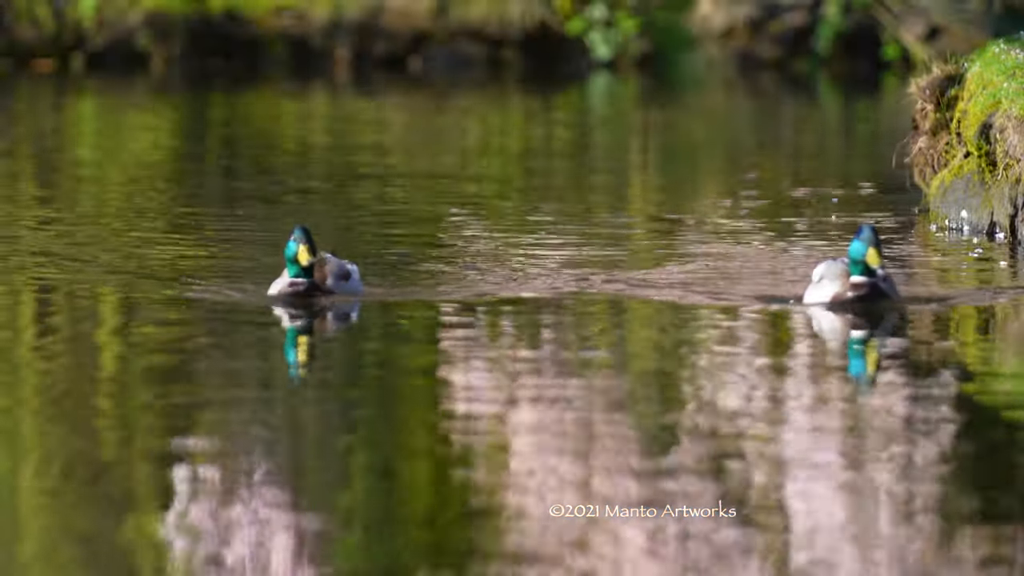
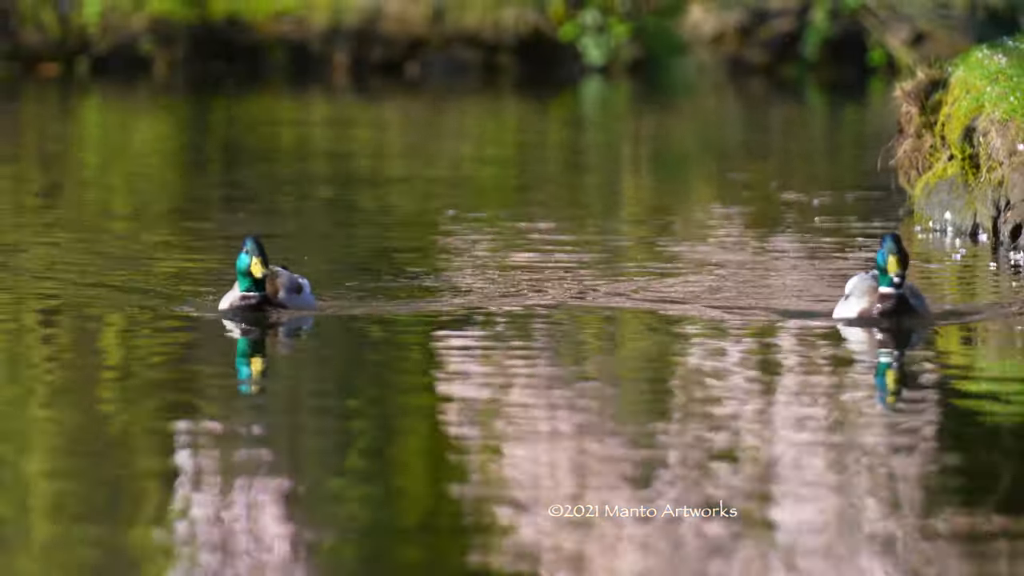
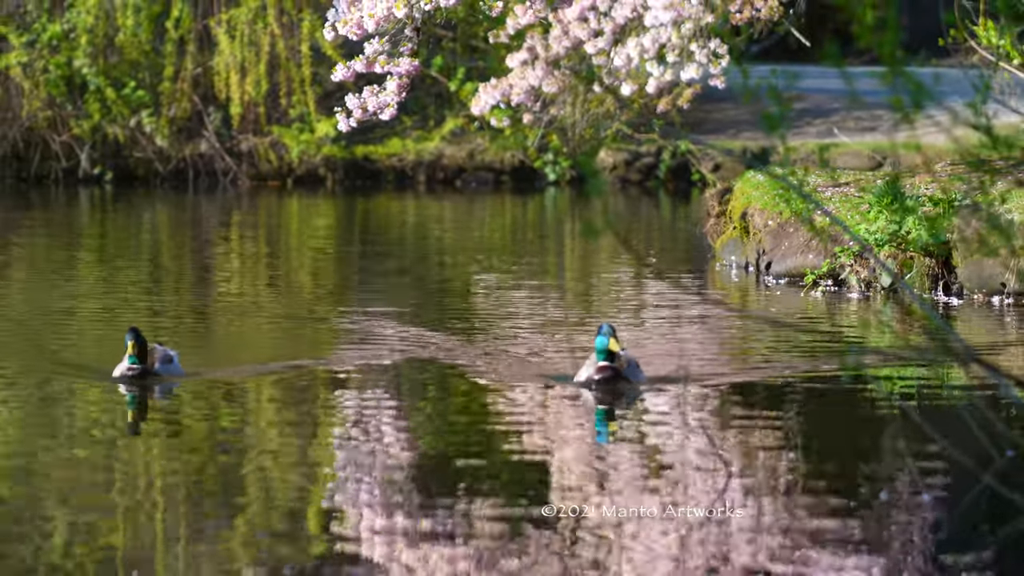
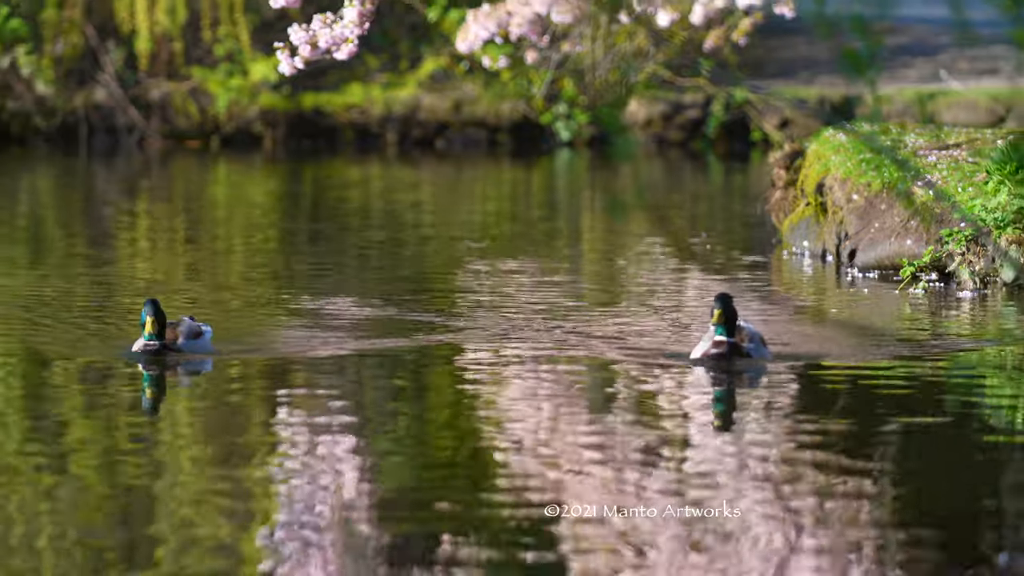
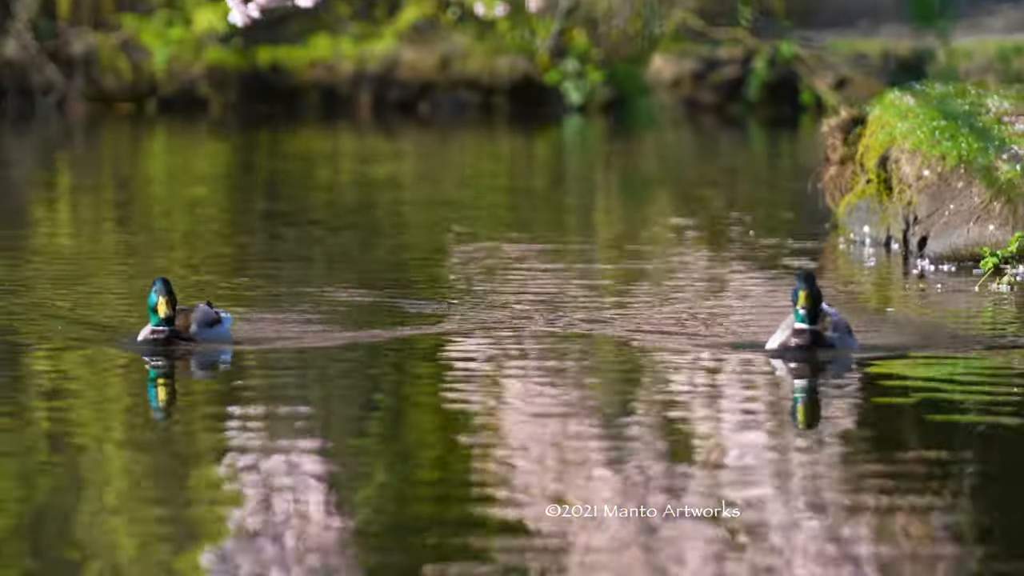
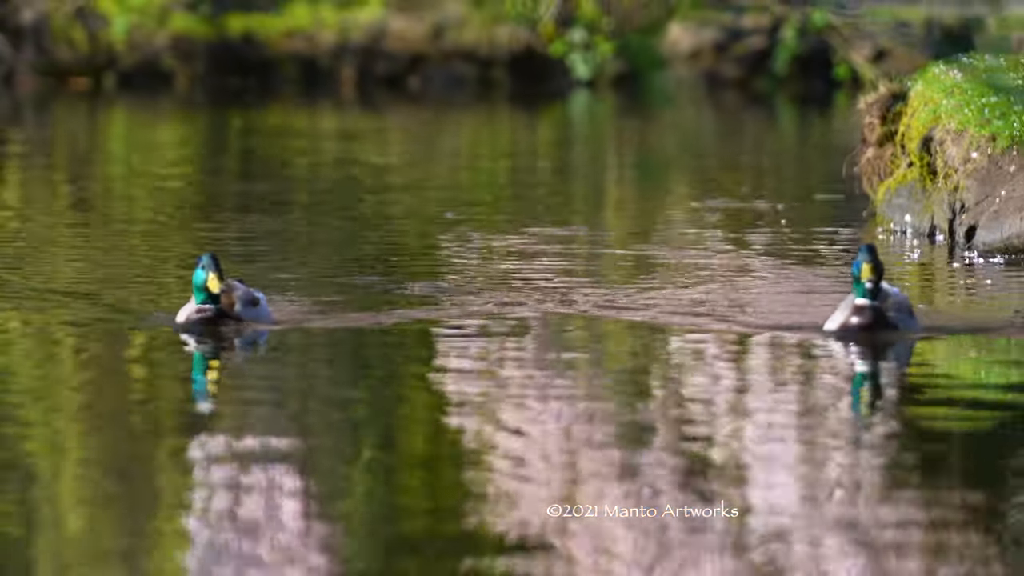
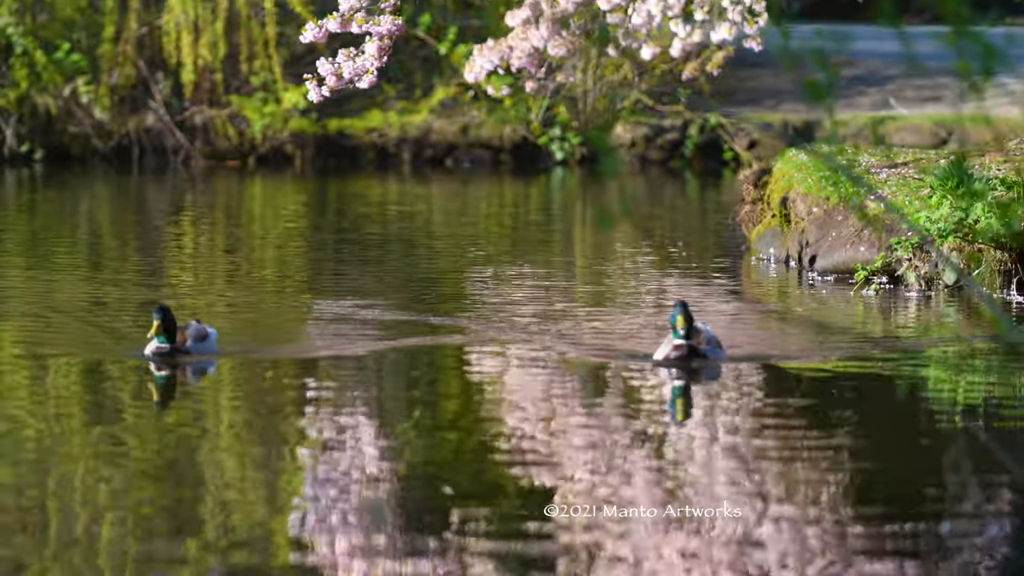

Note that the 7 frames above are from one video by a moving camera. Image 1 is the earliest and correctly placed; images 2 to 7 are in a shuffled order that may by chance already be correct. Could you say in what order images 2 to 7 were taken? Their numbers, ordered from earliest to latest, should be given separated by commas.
2, 6, 5, 4, 7, 3
